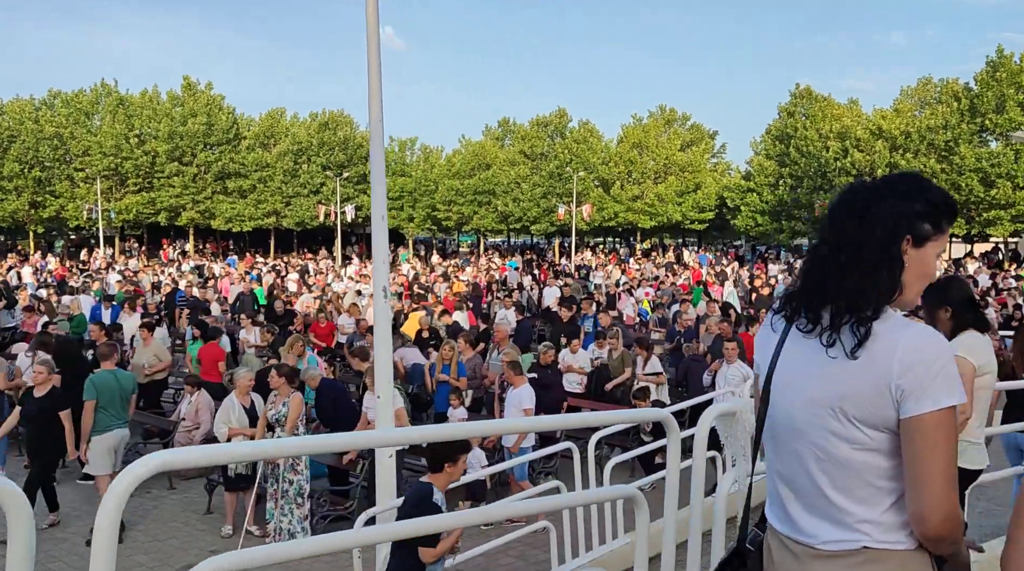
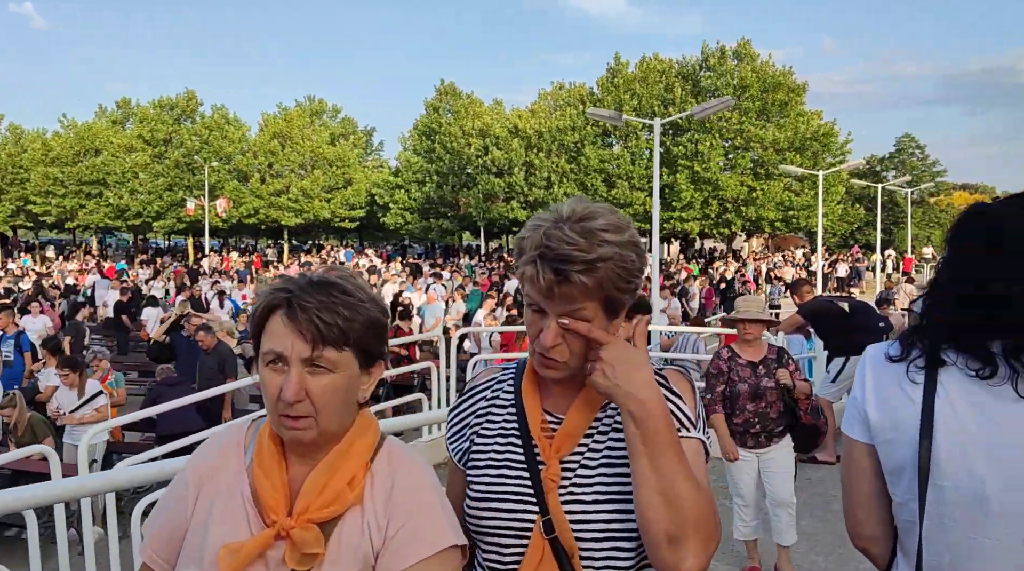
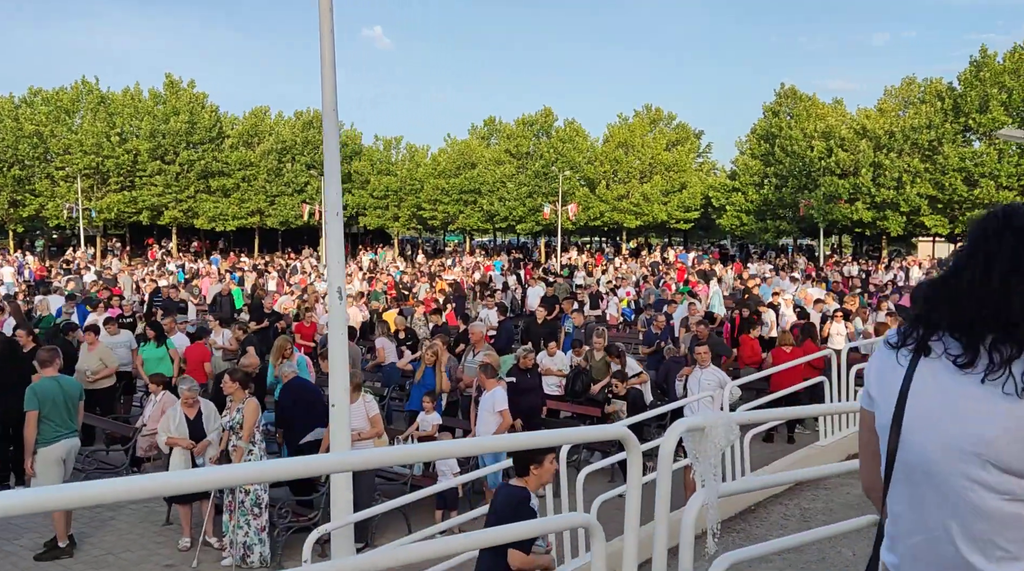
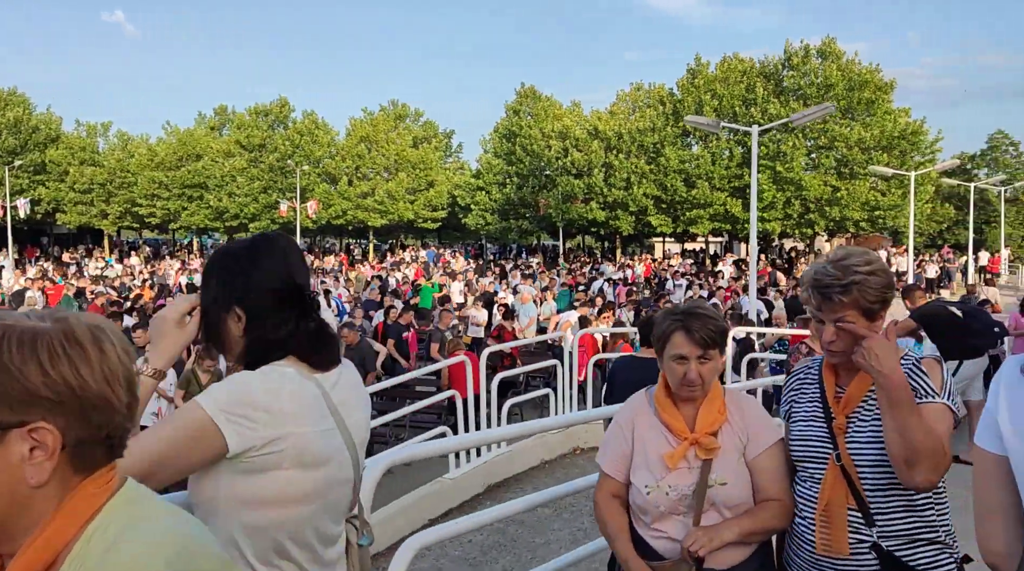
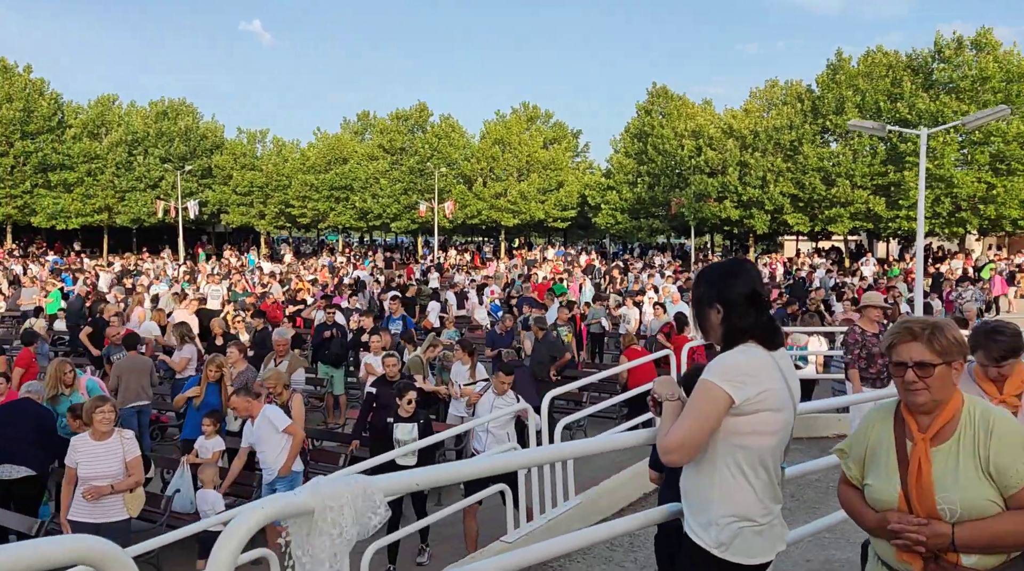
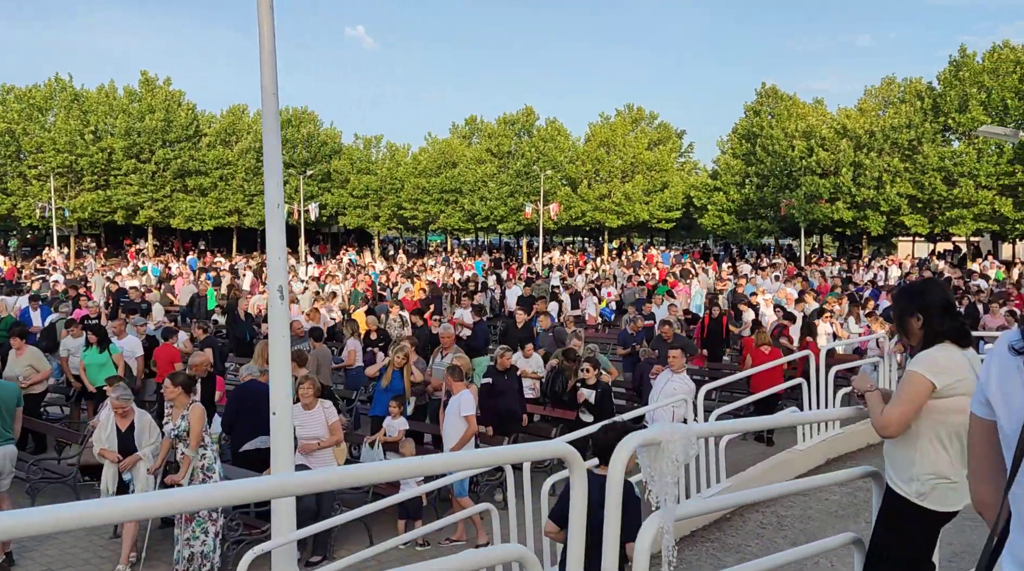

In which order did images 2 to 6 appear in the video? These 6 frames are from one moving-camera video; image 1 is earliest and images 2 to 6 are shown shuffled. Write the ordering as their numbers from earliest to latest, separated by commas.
3, 6, 5, 4, 2
